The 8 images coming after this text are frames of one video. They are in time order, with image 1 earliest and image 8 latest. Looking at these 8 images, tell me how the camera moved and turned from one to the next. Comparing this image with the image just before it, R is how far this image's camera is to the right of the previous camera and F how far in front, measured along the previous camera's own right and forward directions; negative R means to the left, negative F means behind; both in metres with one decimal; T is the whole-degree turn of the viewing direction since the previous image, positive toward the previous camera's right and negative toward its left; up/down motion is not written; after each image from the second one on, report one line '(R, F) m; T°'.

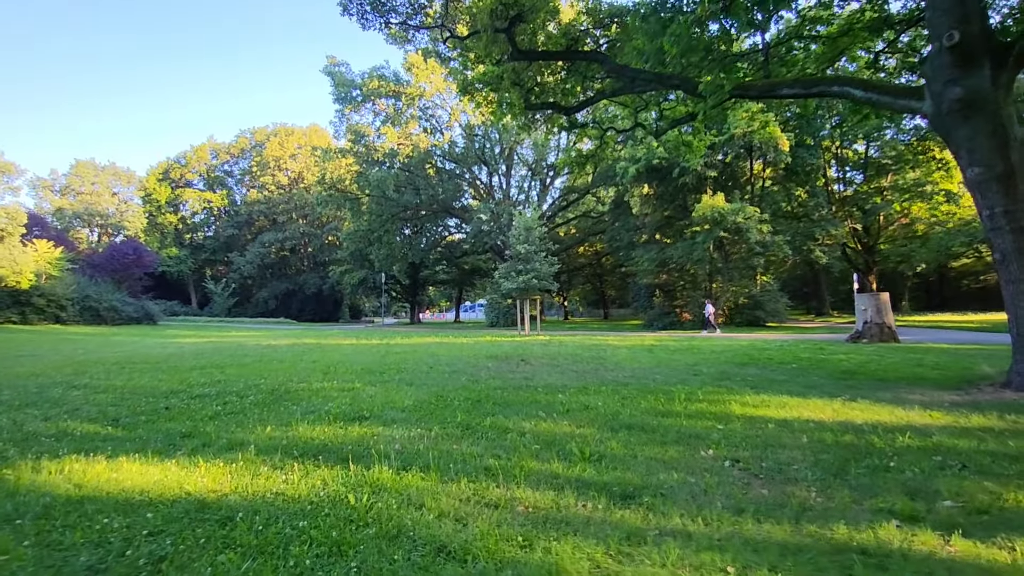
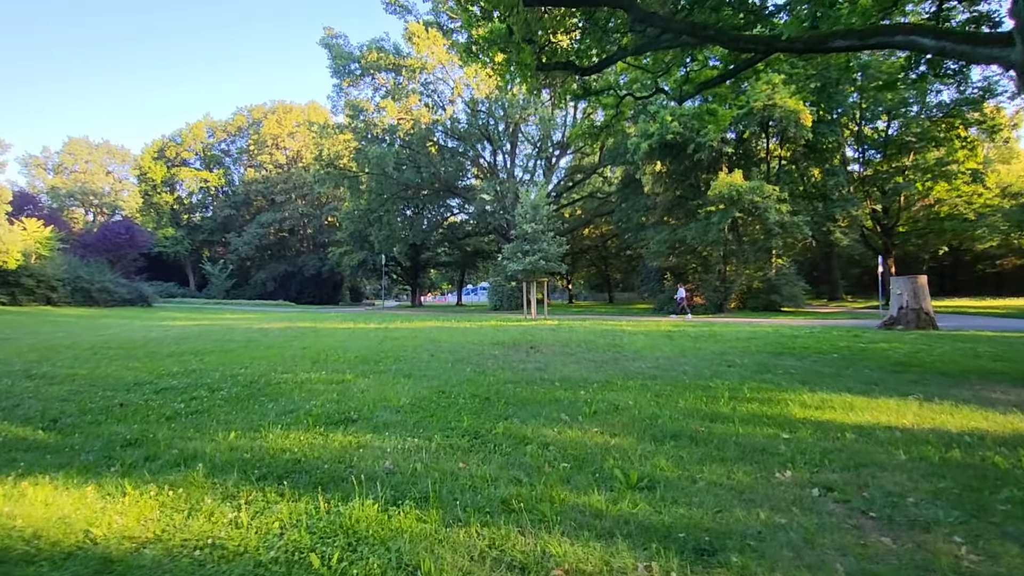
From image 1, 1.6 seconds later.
(-0.2, +1.2) m; 0°
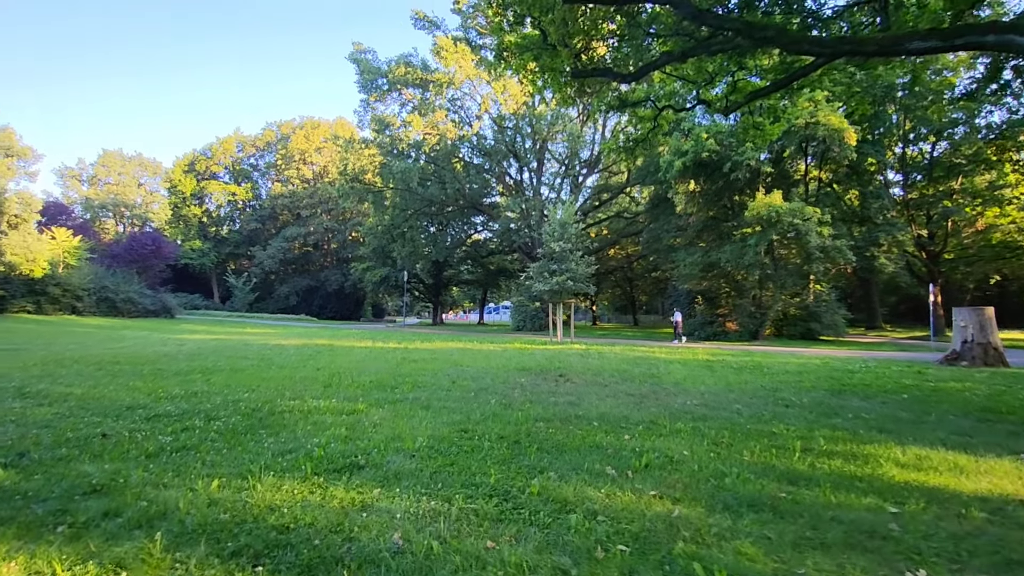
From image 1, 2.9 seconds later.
(-0.1, +0.8) m; -2°
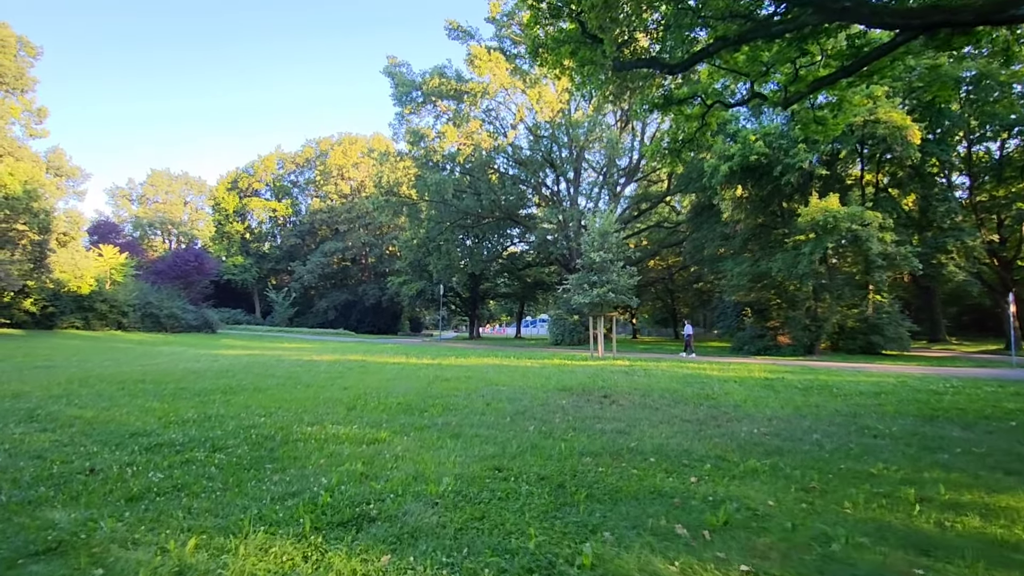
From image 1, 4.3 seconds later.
(0.0, +0.9) m; -4°
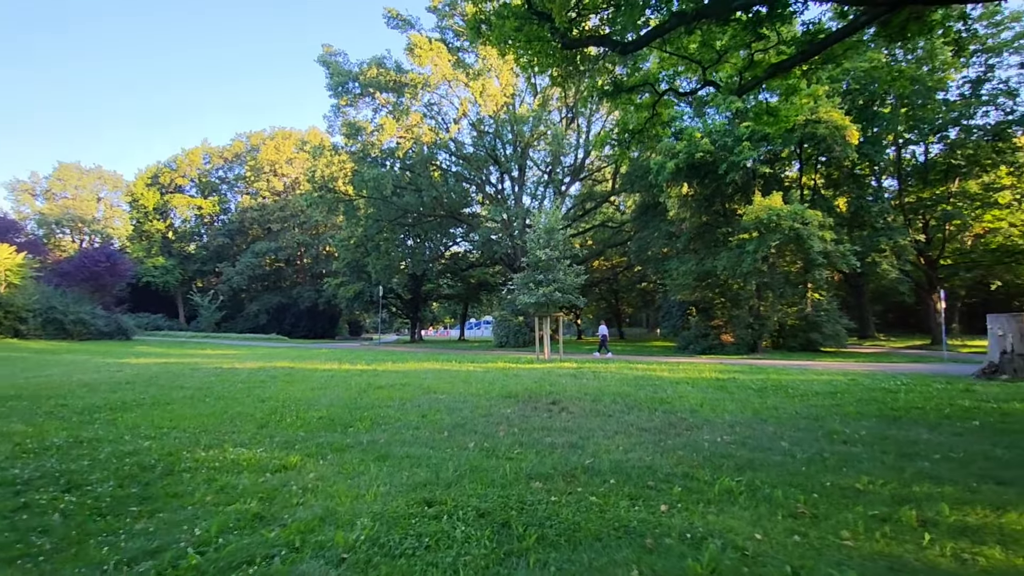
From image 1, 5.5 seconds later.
(+0.1, +0.9) m; +6°
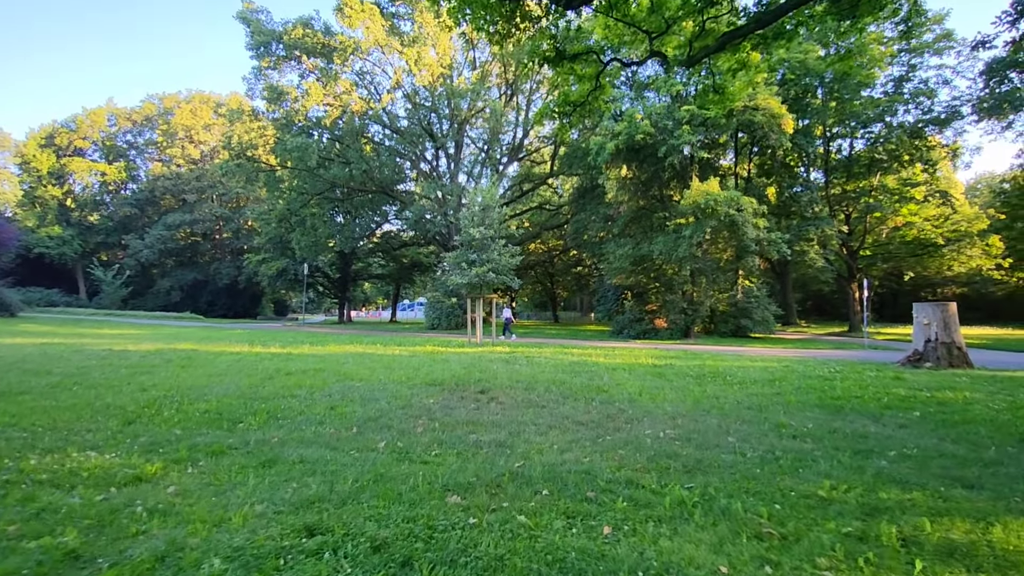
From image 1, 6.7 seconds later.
(+0.1, +0.9) m; +6°
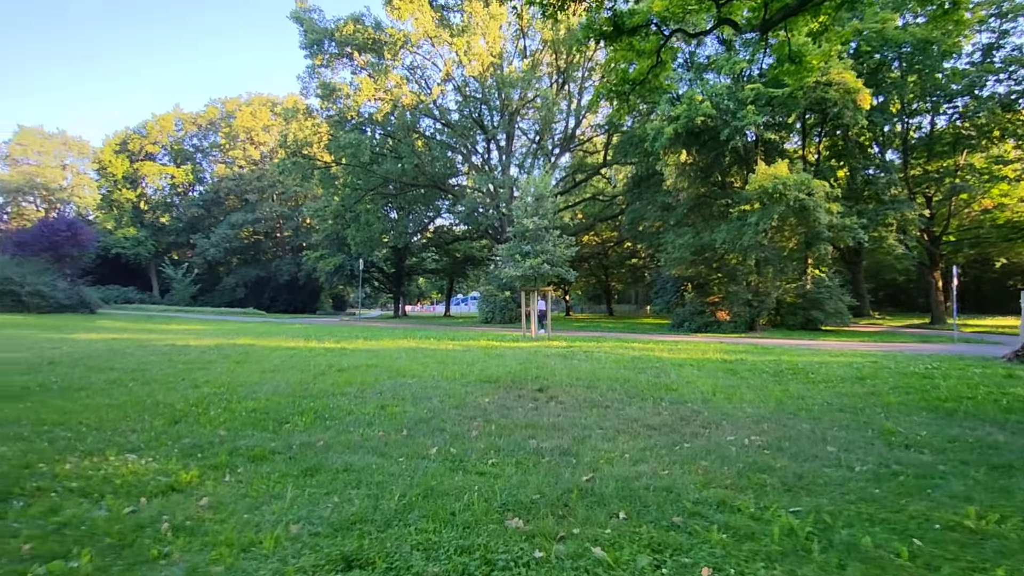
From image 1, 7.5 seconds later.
(-0.1, +0.6) m; -5°
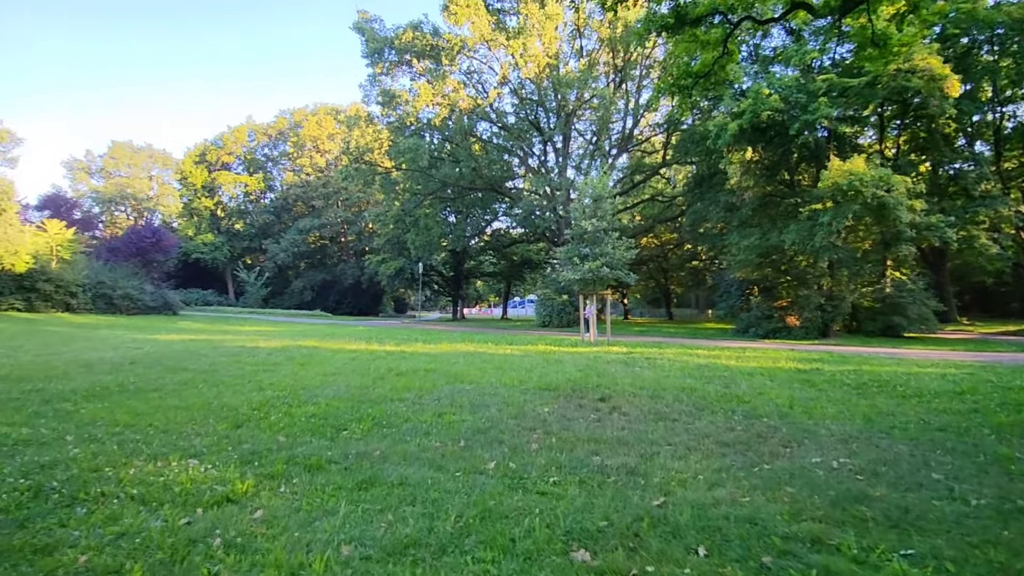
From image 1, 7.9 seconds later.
(0.0, +0.3) m; -6°
